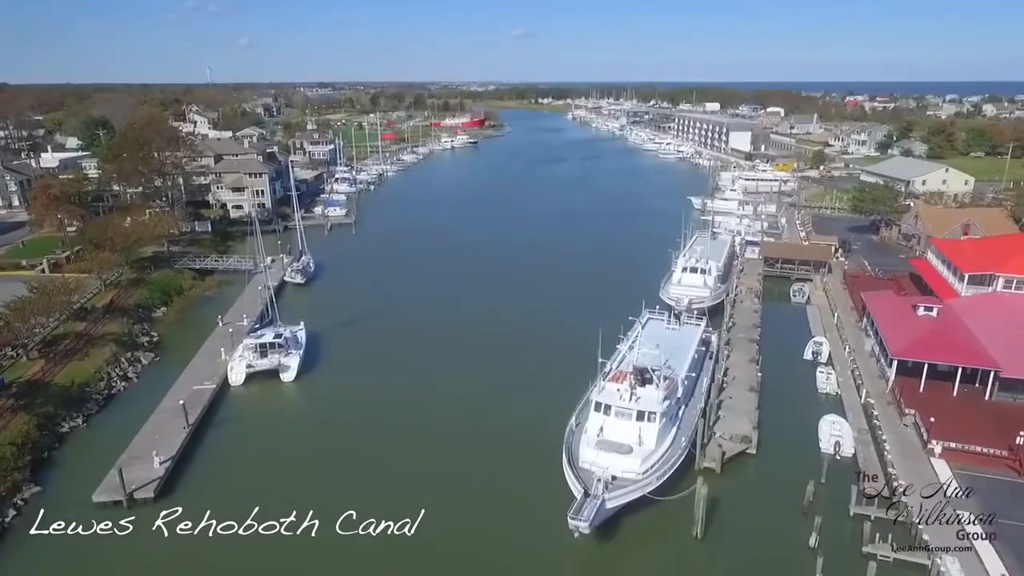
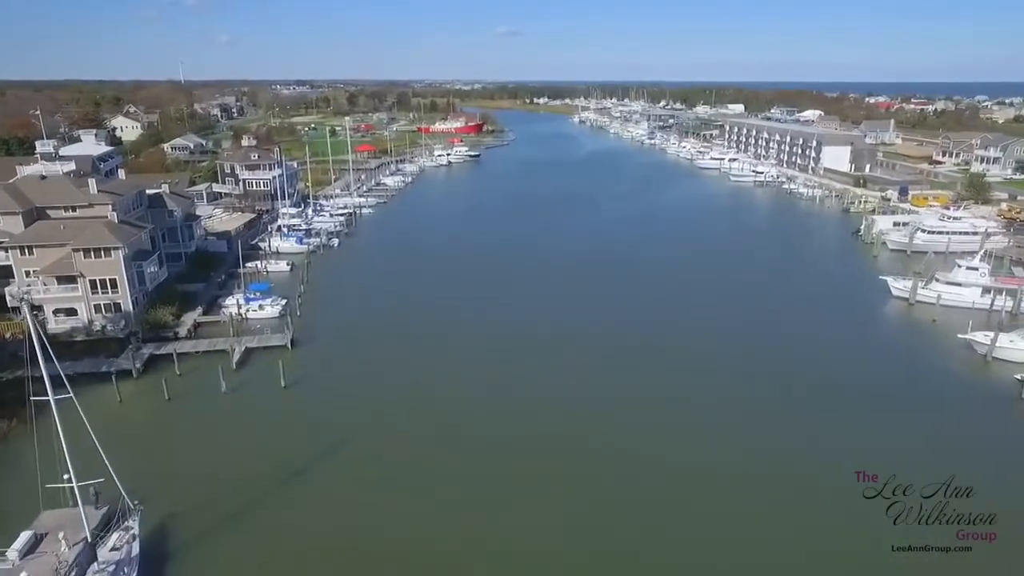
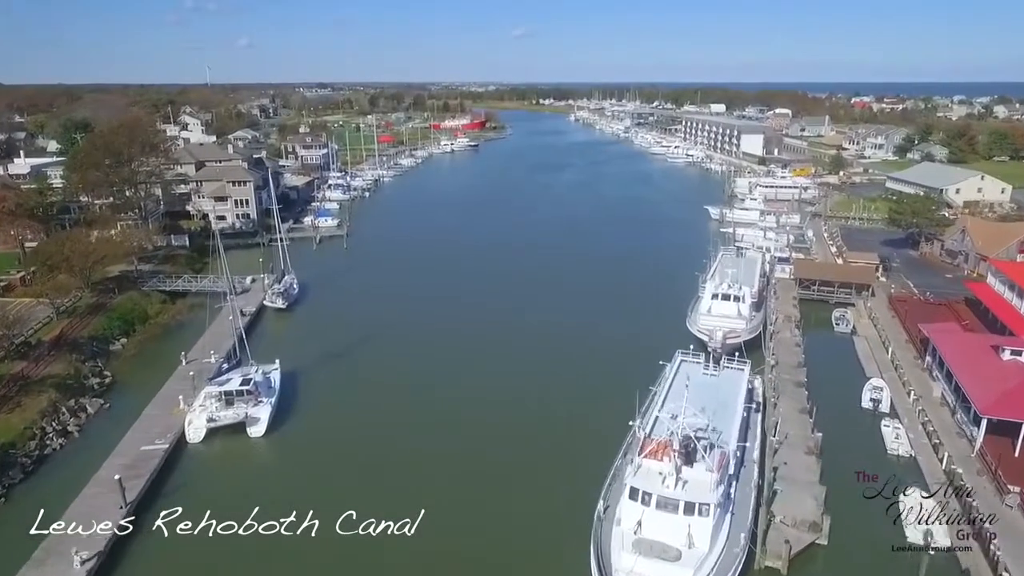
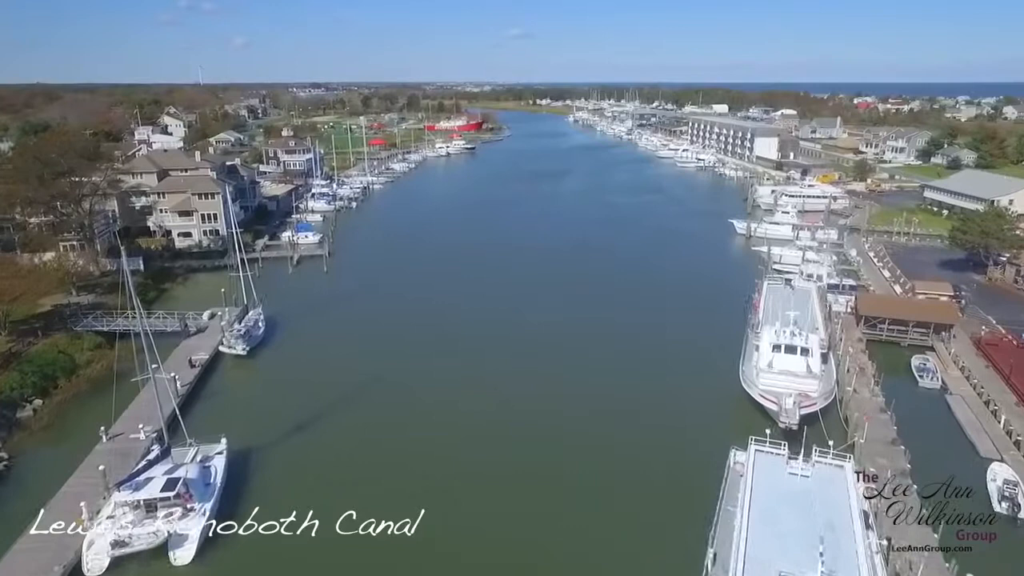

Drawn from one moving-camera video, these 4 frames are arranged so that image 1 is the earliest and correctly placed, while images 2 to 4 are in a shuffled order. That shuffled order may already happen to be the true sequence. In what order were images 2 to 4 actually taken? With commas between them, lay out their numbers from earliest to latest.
3, 4, 2
